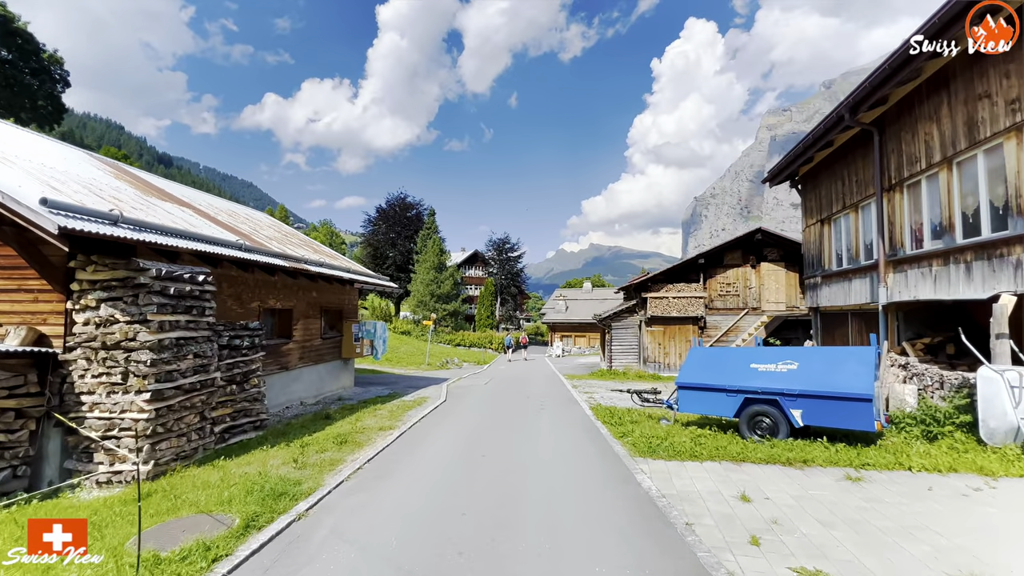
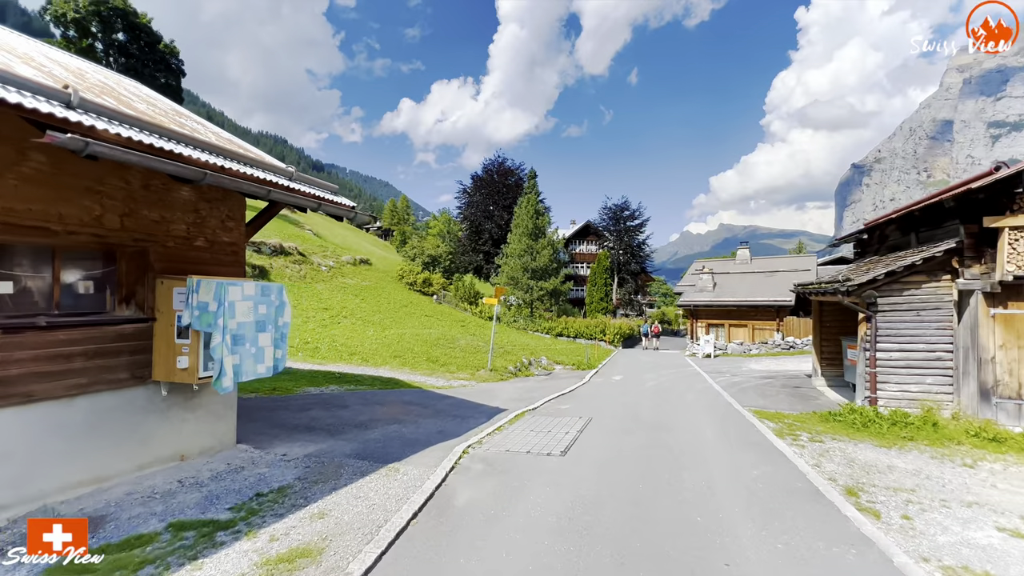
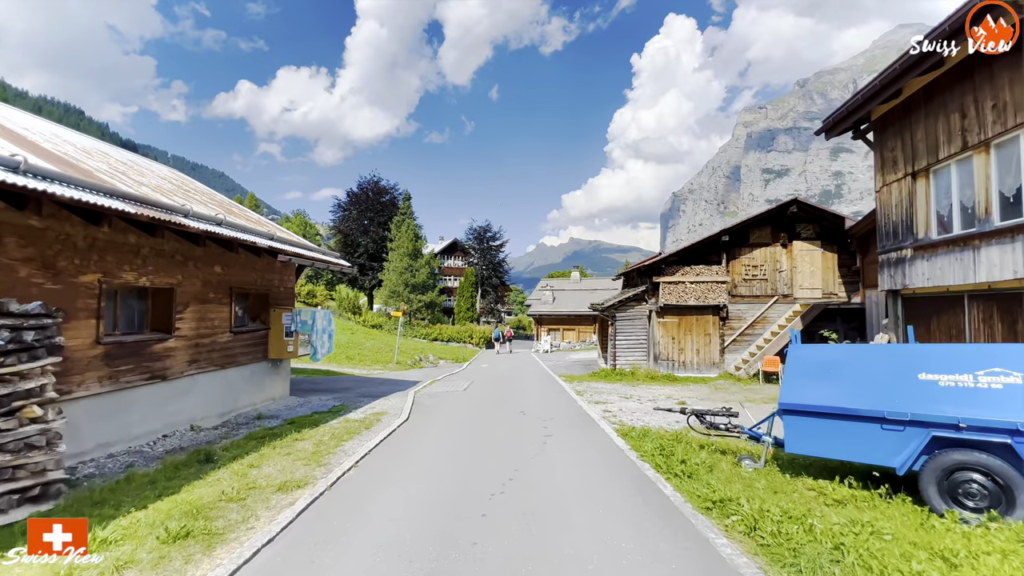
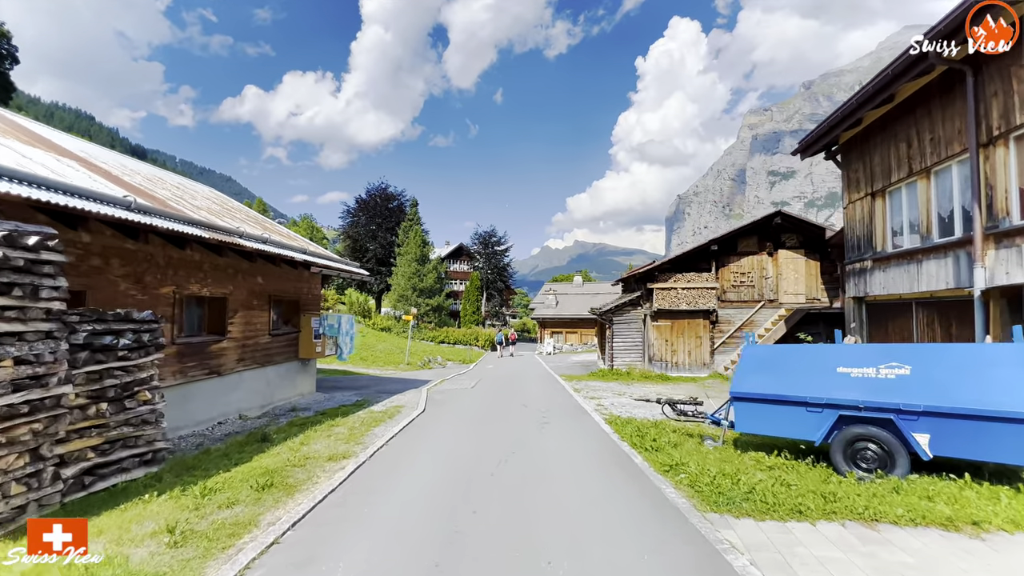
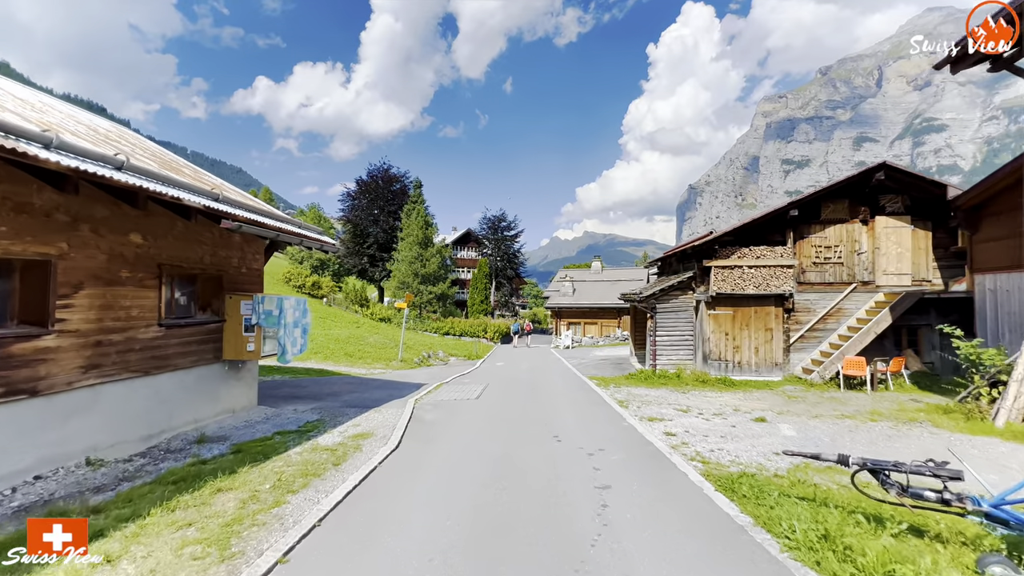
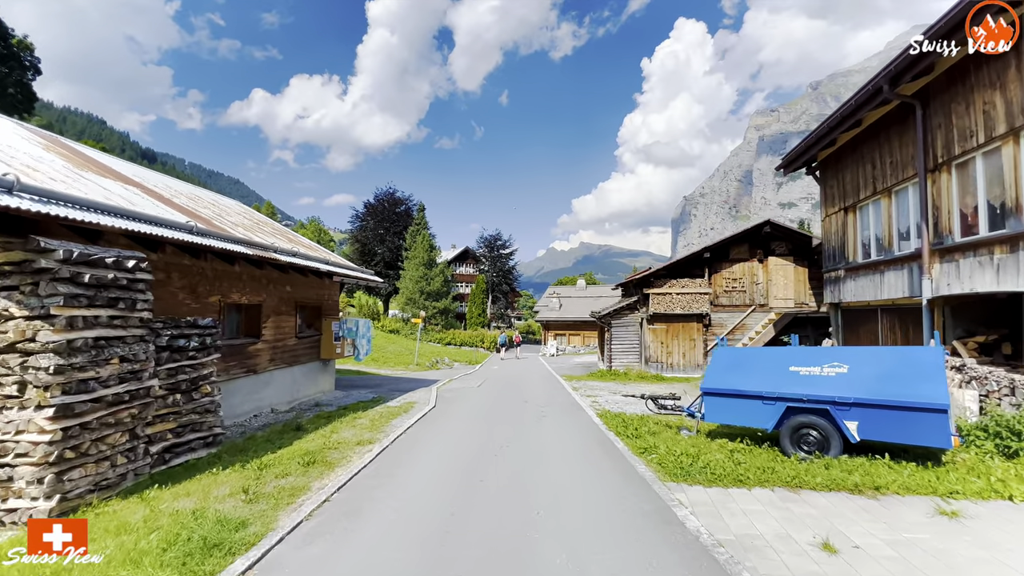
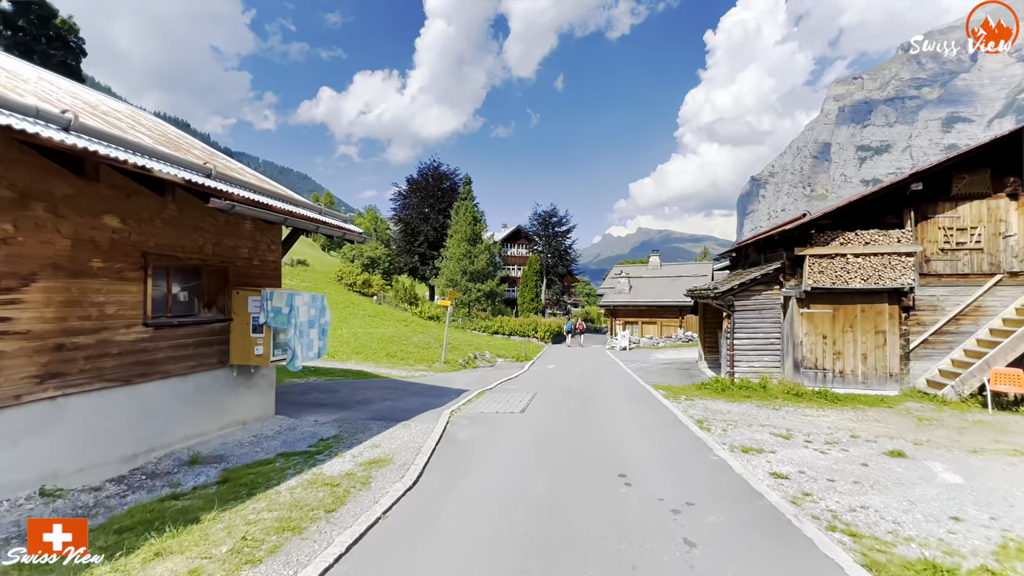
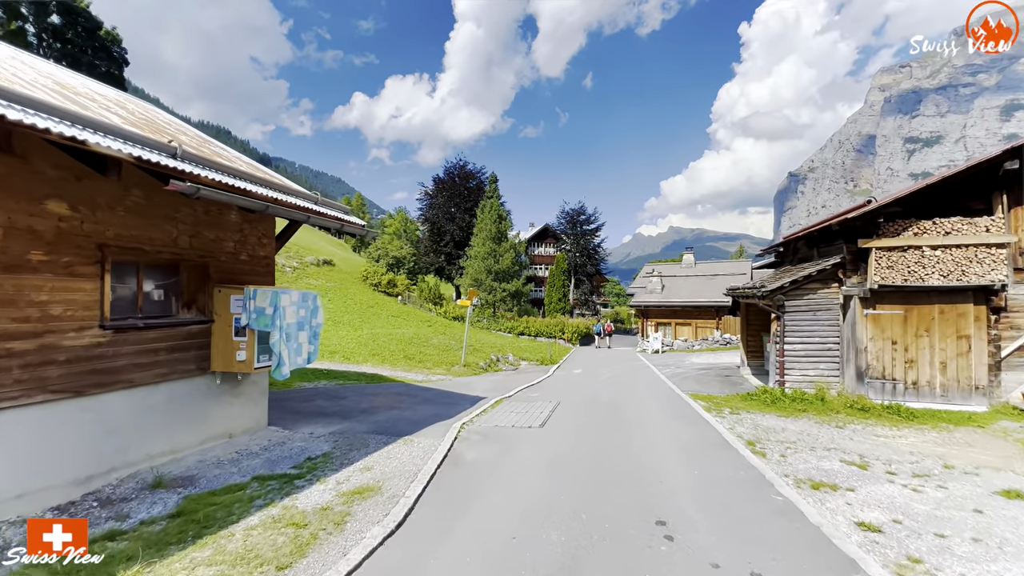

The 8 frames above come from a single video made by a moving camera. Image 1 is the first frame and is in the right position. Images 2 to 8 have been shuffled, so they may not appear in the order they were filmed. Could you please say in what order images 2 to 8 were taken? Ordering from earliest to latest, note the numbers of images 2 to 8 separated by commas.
6, 4, 3, 5, 7, 8, 2
